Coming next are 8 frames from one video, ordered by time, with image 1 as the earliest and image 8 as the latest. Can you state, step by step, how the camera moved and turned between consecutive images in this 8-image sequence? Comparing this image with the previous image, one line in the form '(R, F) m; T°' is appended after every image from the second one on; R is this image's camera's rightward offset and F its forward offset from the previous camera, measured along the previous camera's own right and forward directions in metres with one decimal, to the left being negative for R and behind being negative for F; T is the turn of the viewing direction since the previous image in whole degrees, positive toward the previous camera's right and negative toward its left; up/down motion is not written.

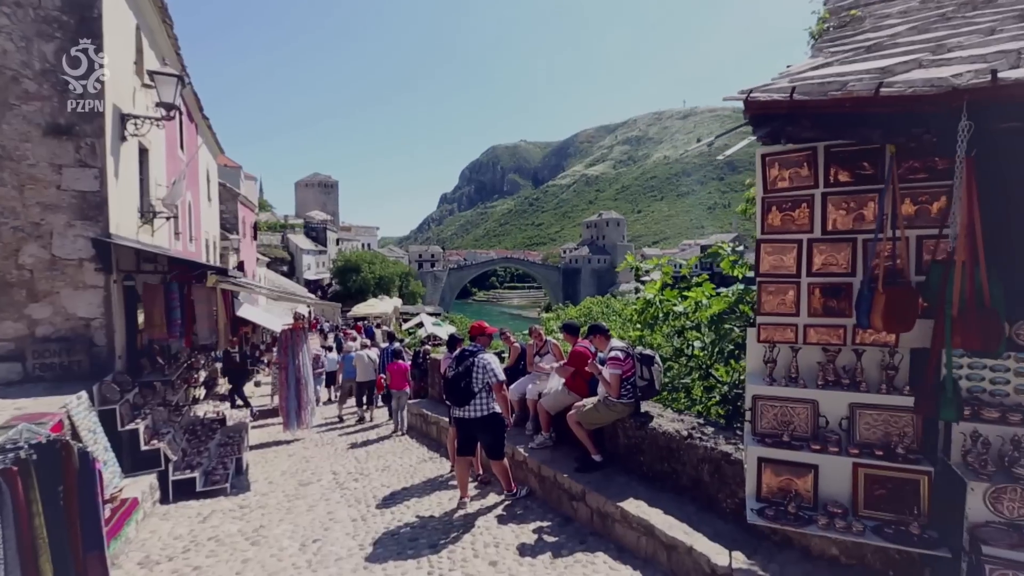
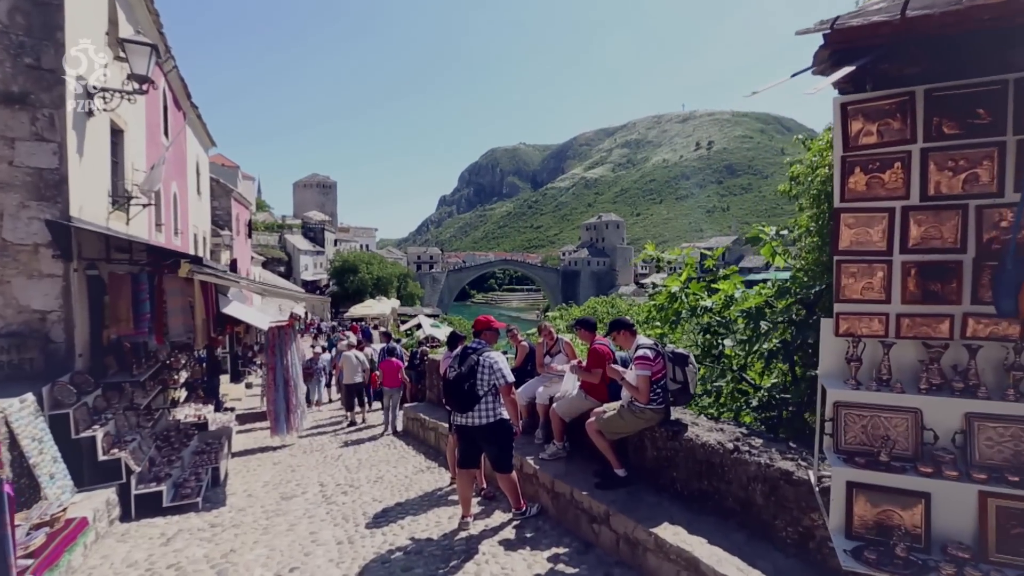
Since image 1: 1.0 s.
(-0.1, +0.7) m; 0°
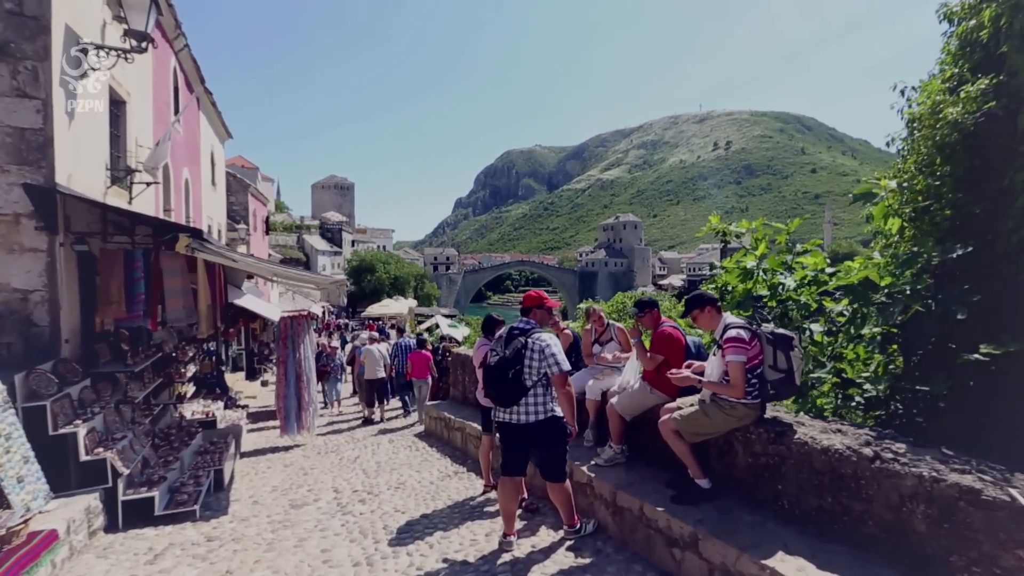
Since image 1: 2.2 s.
(-0.3, +0.8) m; -2°
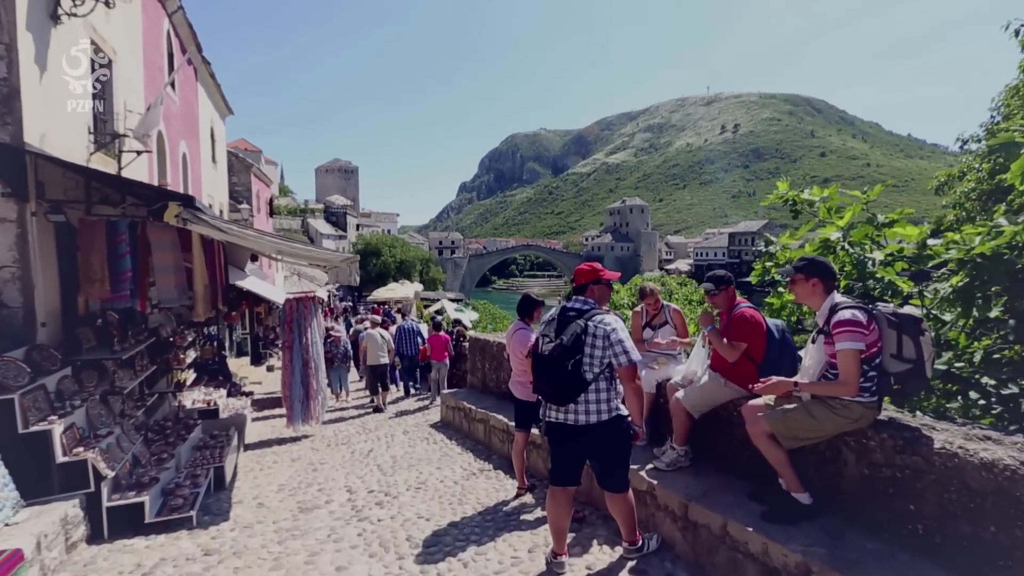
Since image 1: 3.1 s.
(-0.3, +0.7) m; -1°
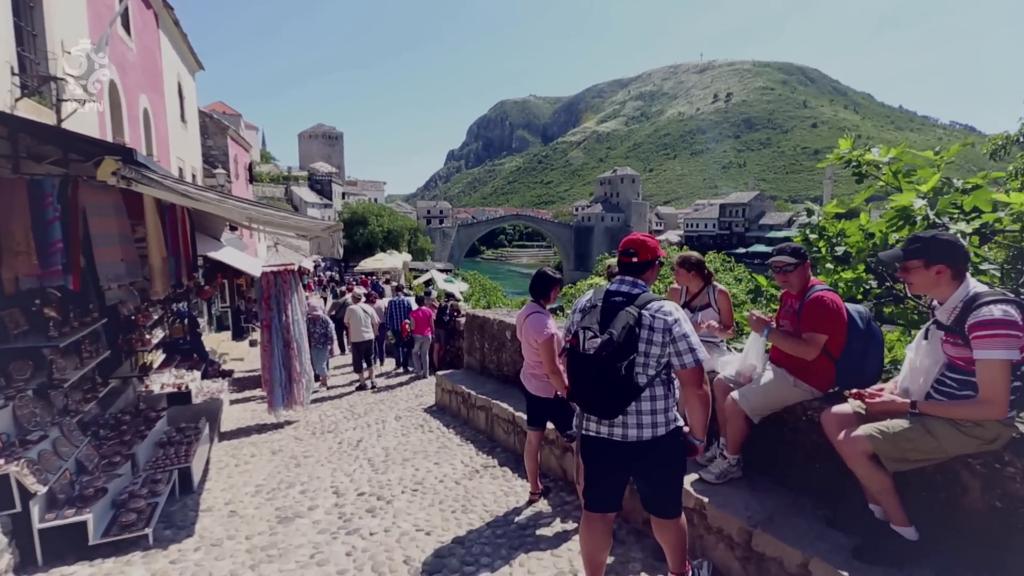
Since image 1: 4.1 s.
(-0.2, +0.7) m; +1°
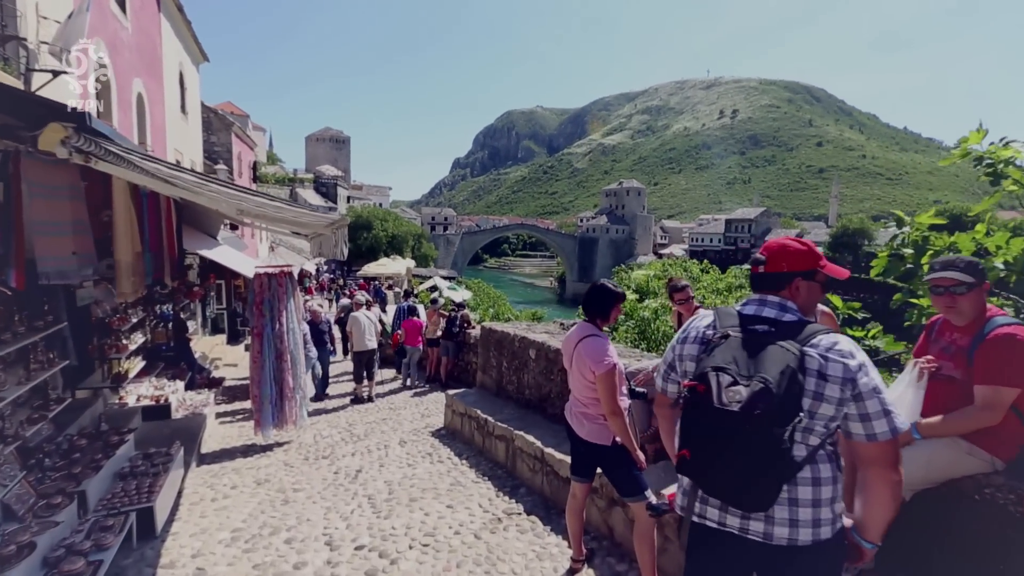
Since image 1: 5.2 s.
(-0.3, +0.8) m; 0°
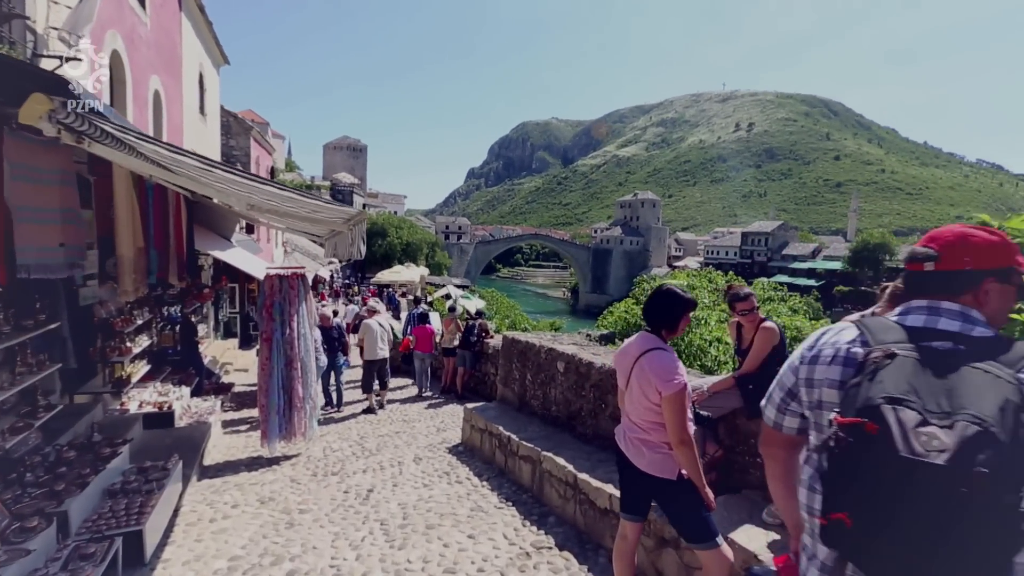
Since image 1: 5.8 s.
(-0.2, +0.4) m; -1°
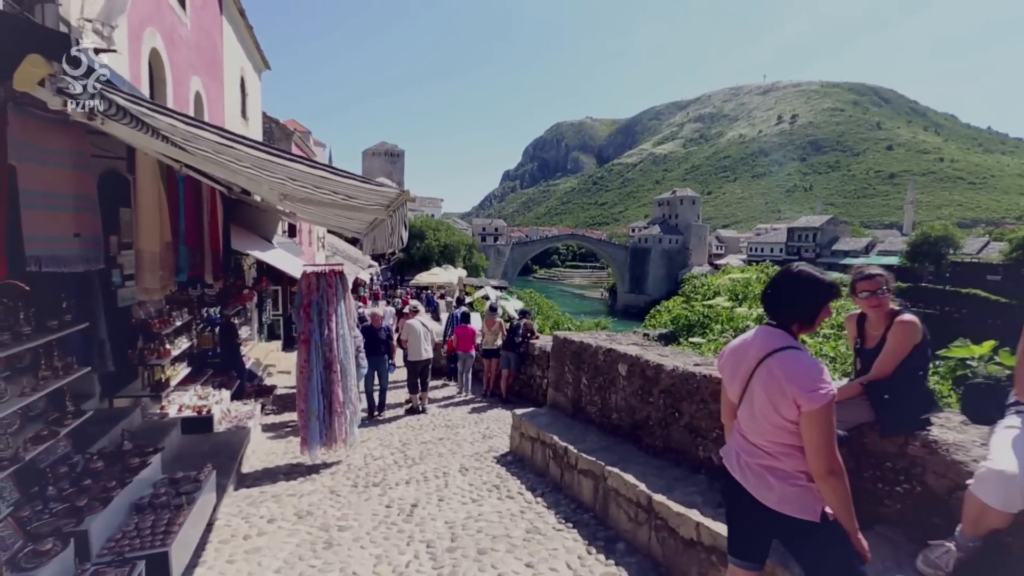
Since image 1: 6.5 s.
(-0.2, +0.5) m; -4°
